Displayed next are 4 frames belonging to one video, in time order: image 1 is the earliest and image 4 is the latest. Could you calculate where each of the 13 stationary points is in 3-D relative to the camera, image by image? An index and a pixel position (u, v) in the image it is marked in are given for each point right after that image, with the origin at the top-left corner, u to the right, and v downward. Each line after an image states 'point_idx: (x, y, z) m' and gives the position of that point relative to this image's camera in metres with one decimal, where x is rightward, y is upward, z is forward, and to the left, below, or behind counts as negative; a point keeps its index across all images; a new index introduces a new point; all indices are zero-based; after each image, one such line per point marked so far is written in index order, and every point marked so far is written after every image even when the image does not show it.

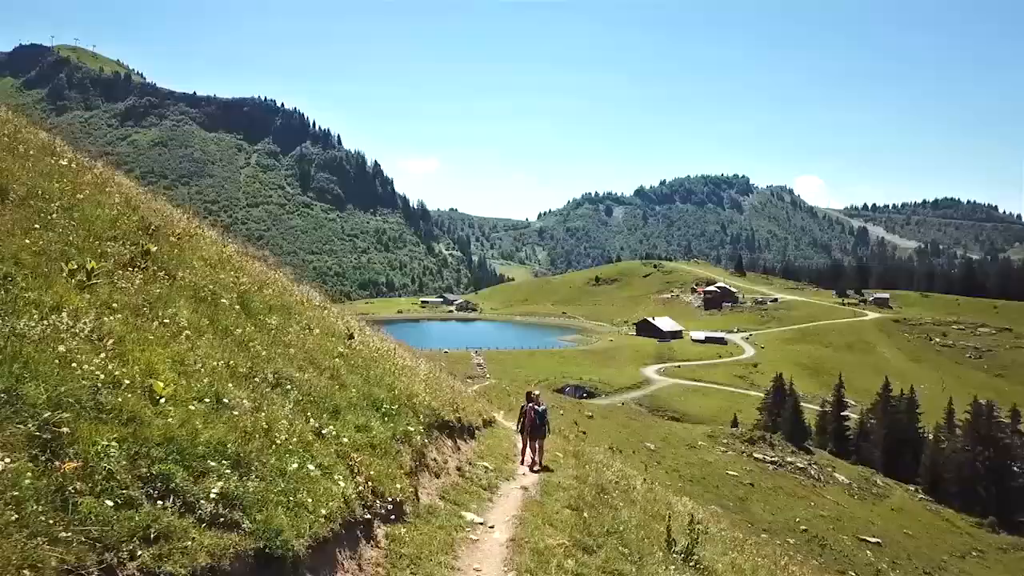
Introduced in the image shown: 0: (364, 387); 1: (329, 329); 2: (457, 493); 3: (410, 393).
0: (-2.9, -1.9, +11.6) m
1: (-4.2, -1.0, +13.6) m
2: (-1.1, -4.1, +11.6) m
3: (-2.3, -2.4, +13.4) m
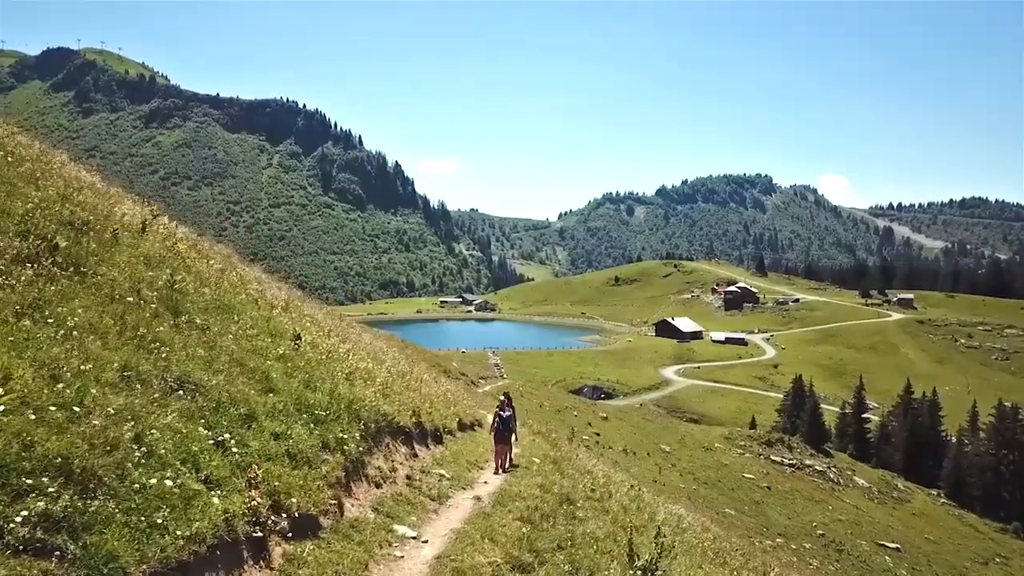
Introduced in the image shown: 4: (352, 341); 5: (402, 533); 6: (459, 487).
0: (-4.0, -1.9, +11.0) m
1: (-5.2, -0.9, +13.0) m
2: (-2.2, -4.0, +10.9) m
3: (-3.4, -2.3, +12.7) m
4: (-5.0, -1.8, +18.8) m
5: (-1.9, -4.1, +10.0) m
6: (-1.2, -4.5, +13.4) m
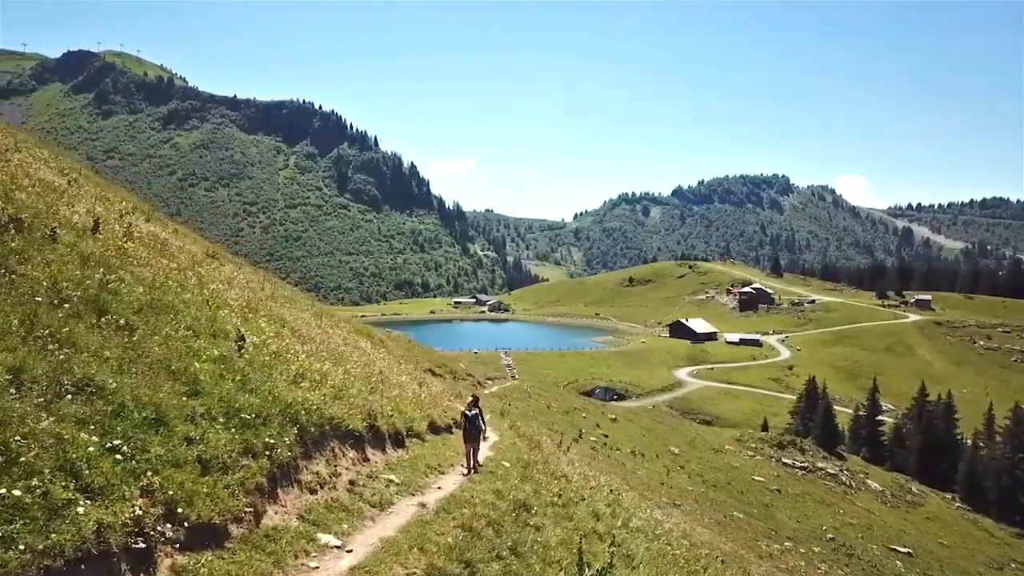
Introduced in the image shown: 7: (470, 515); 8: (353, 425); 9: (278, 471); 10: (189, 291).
0: (-5.2, -1.9, +10.7) m
1: (-6.4, -0.9, +12.7) m
2: (-3.3, -4.0, +10.6) m
3: (-4.5, -2.3, +12.4) m
4: (-6.0, -1.8, +18.5) m
5: (-3.0, -4.1, +9.6) m
6: (-2.3, -4.5, +13.0) m
7: (-0.9, -4.7, +12.3) m
8: (-3.8, -3.3, +14.0) m
9: (-4.1, -3.2, +10.3) m
10: (-7.8, -0.1, +14.4) m
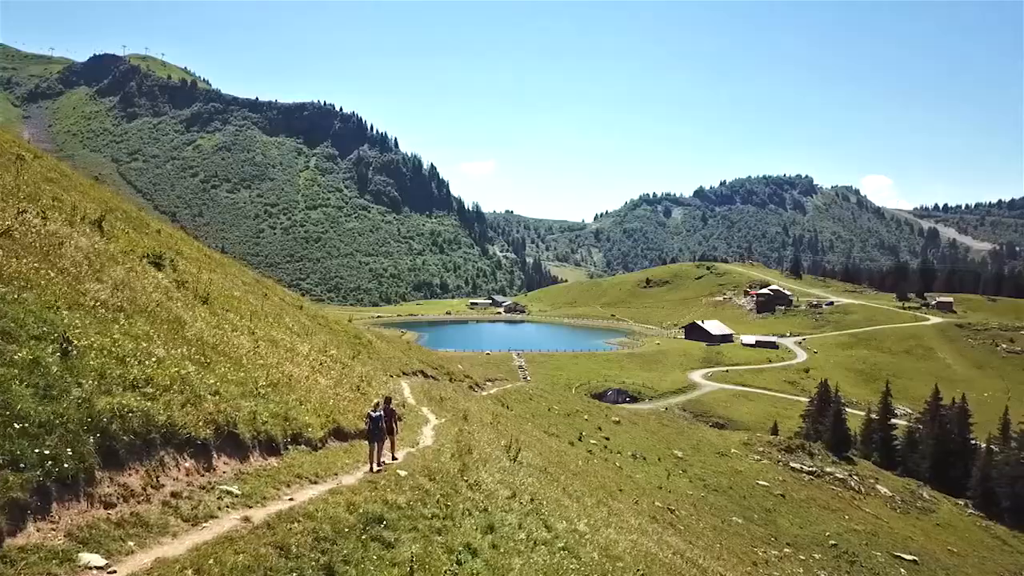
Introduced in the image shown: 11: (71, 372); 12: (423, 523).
0: (-8.6, -1.9, +10.0) m
1: (-9.7, -0.9, +12.1) m
2: (-6.7, -4.0, +9.9) m
3: (-7.8, -2.3, +11.7) m
4: (-9.3, -1.8, +17.9) m
5: (-6.4, -4.1, +8.9) m
6: (-5.7, -4.5, +12.3) m
7: (-4.2, -4.7, +11.5) m
8: (-7.1, -3.3, +13.3) m
9: (-7.5, -3.2, +9.6) m
10: (-11.1, -0.1, +13.8) m
11: (-8.8, -1.7, +11.7) m
12: (-2.2, -5.9, +14.9) m
